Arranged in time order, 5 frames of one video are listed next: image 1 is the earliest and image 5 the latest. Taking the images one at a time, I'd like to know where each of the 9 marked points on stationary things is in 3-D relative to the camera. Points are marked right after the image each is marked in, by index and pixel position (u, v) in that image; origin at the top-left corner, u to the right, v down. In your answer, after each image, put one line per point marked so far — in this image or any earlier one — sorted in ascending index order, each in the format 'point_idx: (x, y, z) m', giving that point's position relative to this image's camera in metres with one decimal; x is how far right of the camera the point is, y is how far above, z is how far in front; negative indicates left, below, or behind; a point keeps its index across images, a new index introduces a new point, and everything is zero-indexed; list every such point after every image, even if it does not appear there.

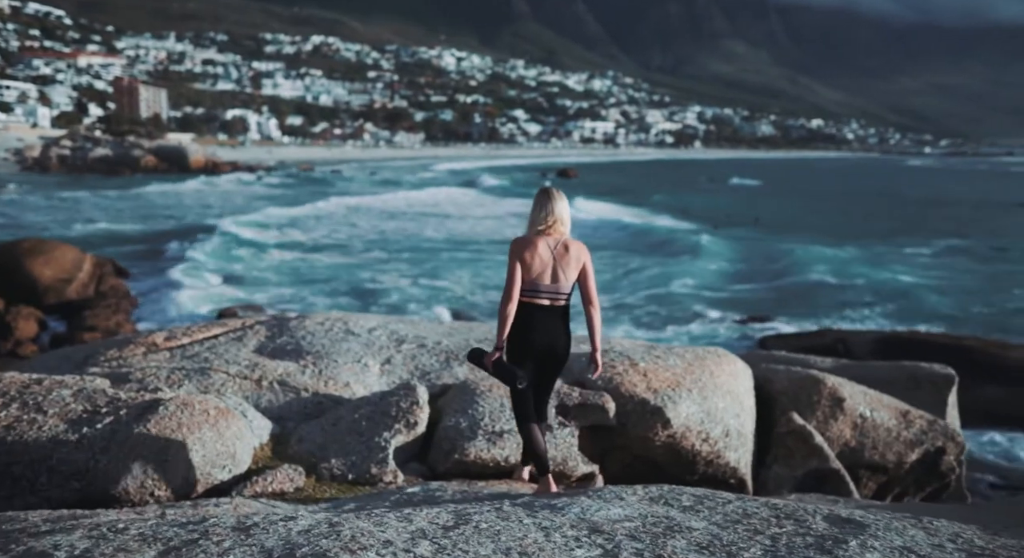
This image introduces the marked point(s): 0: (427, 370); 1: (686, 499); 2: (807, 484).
0: (-0.5, -0.6, +5.3) m
1: (+0.6, -0.8, +3.1) m
2: (+1.8, -1.3, +5.5) m
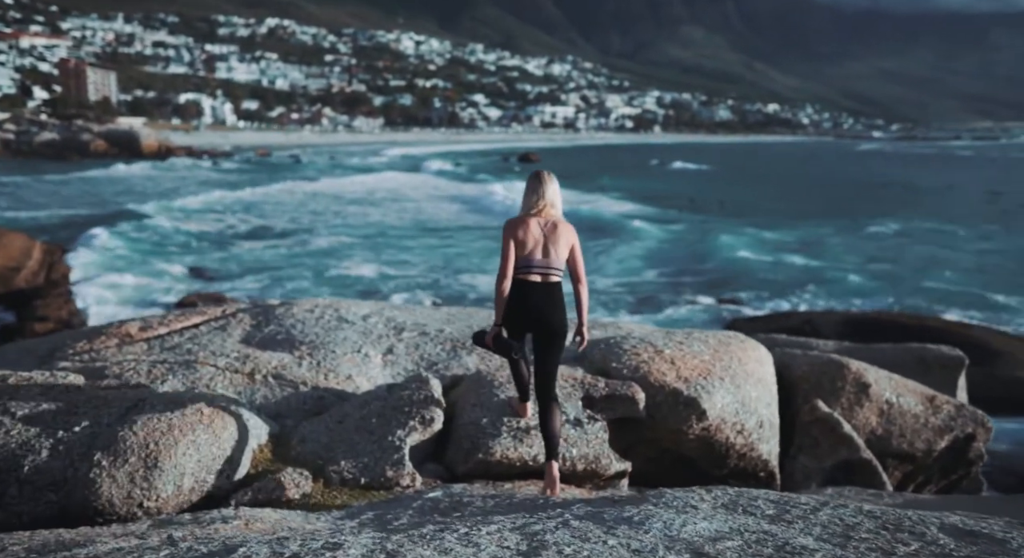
0: (-0.4, -0.5, +4.9) m
1: (+0.8, -0.7, +2.7) m
2: (+1.9, -1.2, +5.2) m
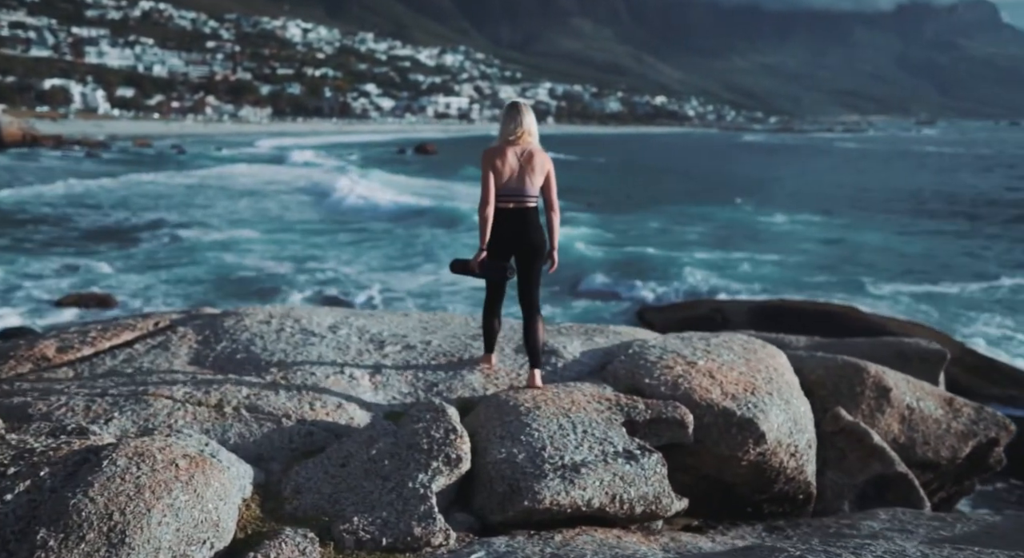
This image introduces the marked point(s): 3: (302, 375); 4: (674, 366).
0: (-0.4, -0.5, +4.2) m
1: (+1.1, -0.7, +2.1) m
2: (+1.9, -1.1, +4.7) m
3: (-1.0, -0.4, +4.1) m
4: (+0.8, -0.4, +4.1) m
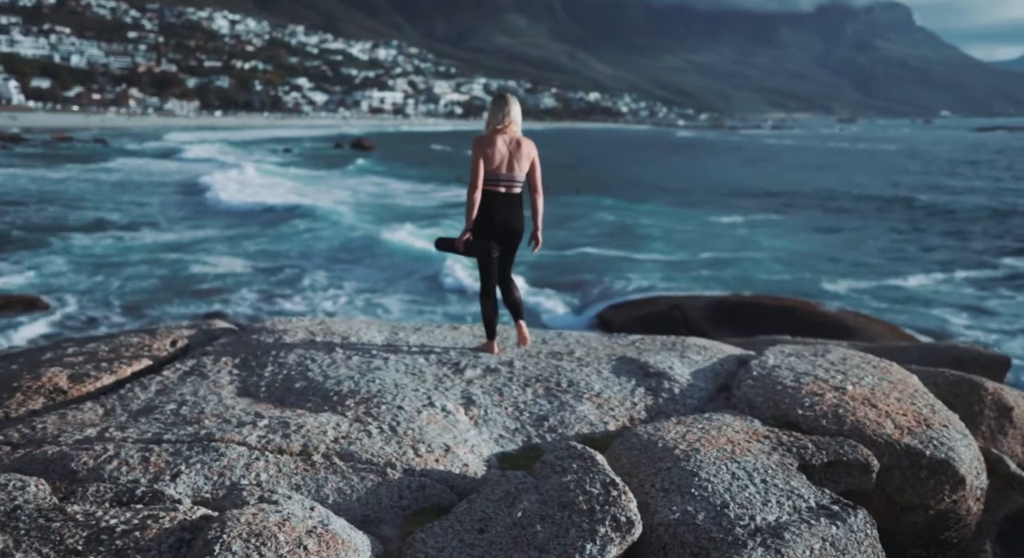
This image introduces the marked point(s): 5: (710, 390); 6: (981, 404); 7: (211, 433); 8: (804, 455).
0: (+0.1, -0.5, +3.6) m
1: (+1.7, -0.8, +1.6) m
2: (+2.3, -1.2, +4.3) m
3: (-0.5, -0.5, +3.5) m
4: (+1.3, -0.5, +3.5) m
5: (+0.9, -0.5, +3.9) m
6: (+2.4, -0.7, +4.6) m
7: (-1.1, -0.5, +3.2) m
8: (+1.0, -0.6, +3.1) m
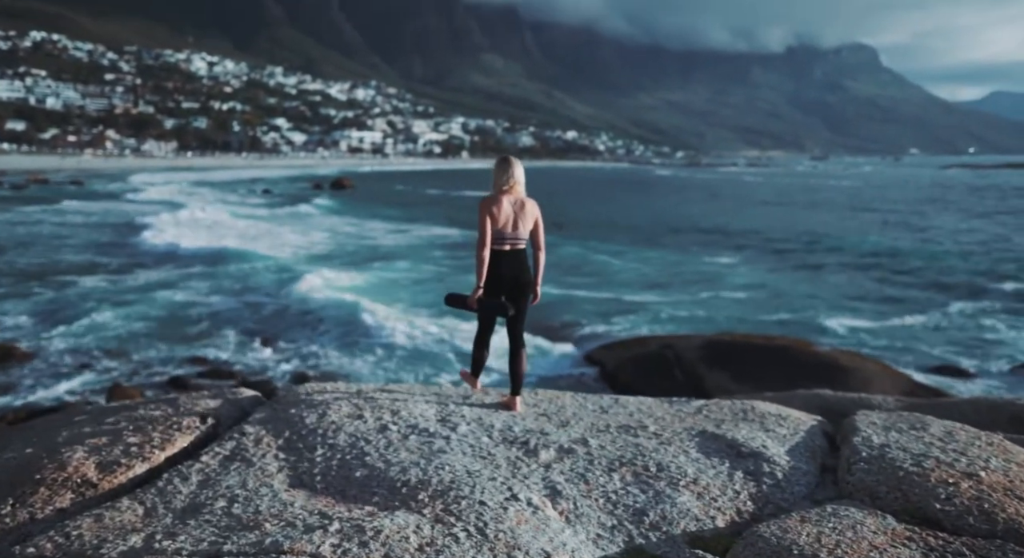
0: (+0.4, -0.8, +3.2) m
1: (+2.1, -1.0, +1.3) m
2: (+2.7, -1.5, +3.9) m
3: (-0.1, -0.8, +3.1) m
4: (+1.6, -0.7, +3.2) m
5: (+1.2, -0.8, +3.5) m
6: (+2.7, -1.0, +4.3) m
7: (-0.8, -0.8, +2.8) m
8: (+1.4, -0.9, +2.7) m
